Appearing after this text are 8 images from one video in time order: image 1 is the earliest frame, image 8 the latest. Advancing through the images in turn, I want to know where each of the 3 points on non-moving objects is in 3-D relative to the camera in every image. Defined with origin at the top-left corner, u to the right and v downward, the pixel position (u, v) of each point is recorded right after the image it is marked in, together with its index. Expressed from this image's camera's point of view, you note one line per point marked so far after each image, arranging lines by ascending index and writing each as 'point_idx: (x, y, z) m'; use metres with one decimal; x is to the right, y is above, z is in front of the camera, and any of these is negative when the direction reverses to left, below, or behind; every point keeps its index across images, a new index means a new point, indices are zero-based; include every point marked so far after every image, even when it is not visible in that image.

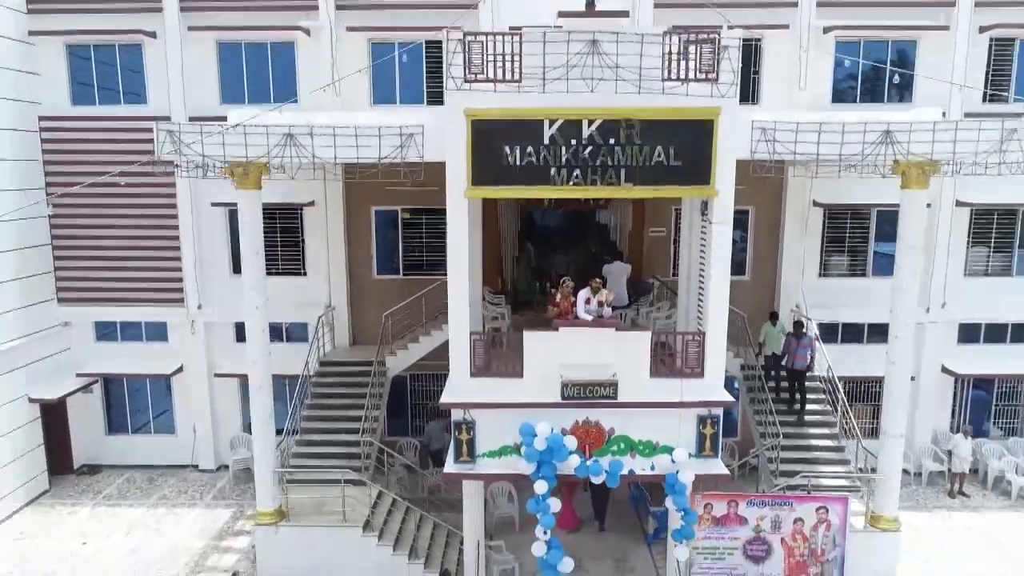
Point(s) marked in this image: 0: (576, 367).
0: (+1.8, -2.1, +8.4) m
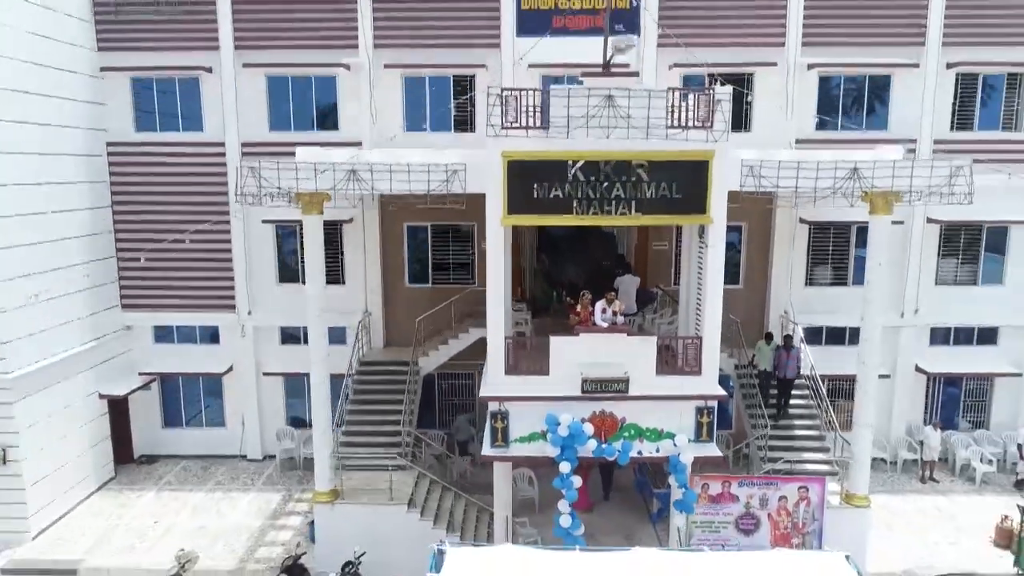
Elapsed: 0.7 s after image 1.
0: (+2.6, -2.4, +9.9) m
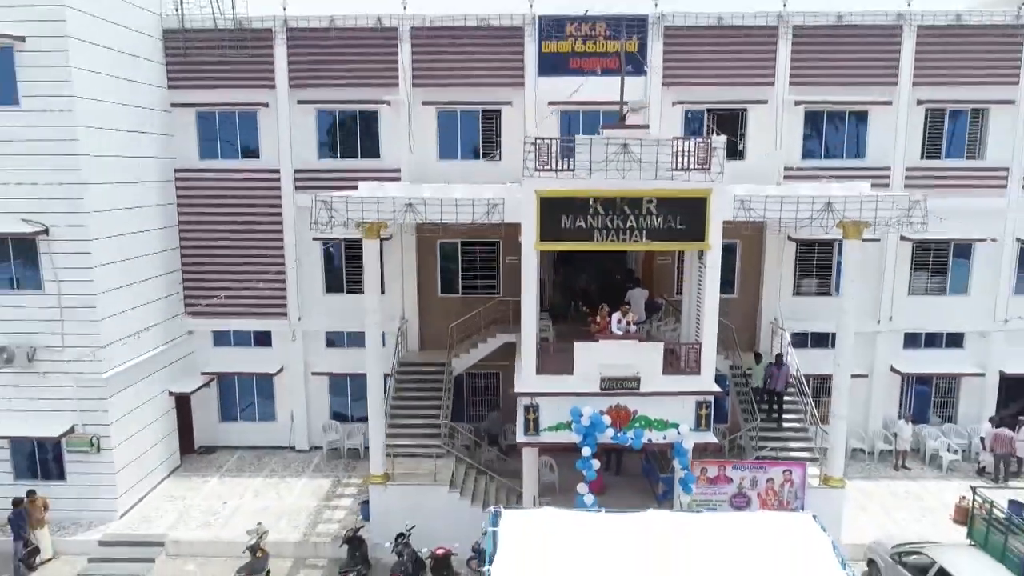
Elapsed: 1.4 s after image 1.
0: (+3.7, -2.9, +11.8) m
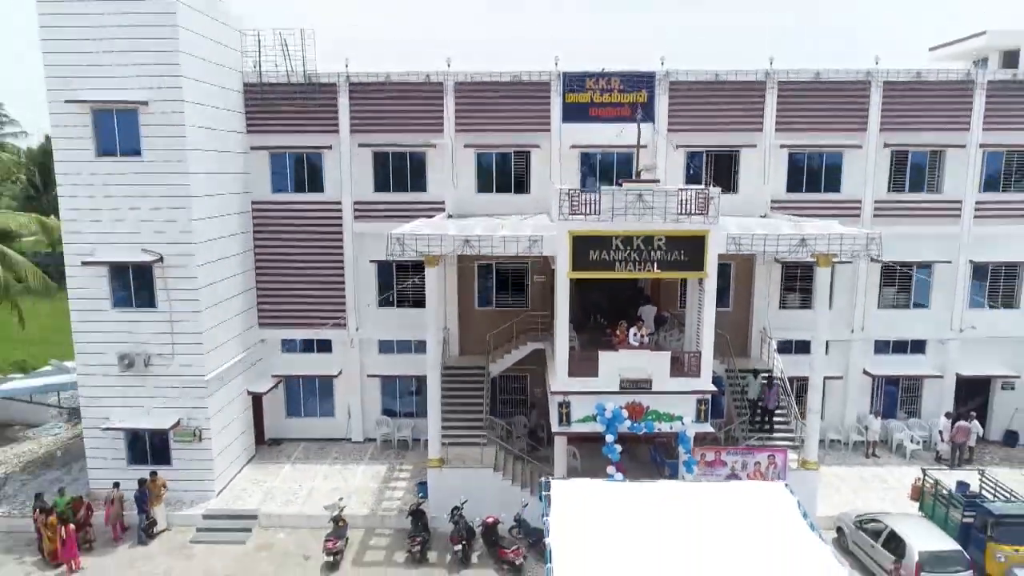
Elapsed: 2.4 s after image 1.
0: (+5.4, -3.8, +14.6) m
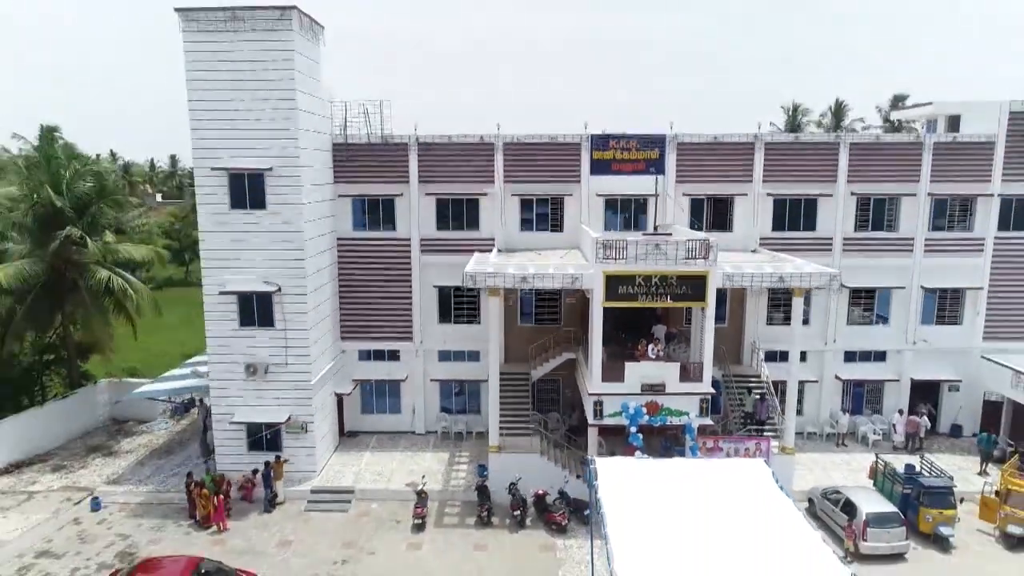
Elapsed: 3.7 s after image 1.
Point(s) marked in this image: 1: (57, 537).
0: (+8.1, -5.3, +18.9) m
1: (-26.4, -14.5, +18.5) m
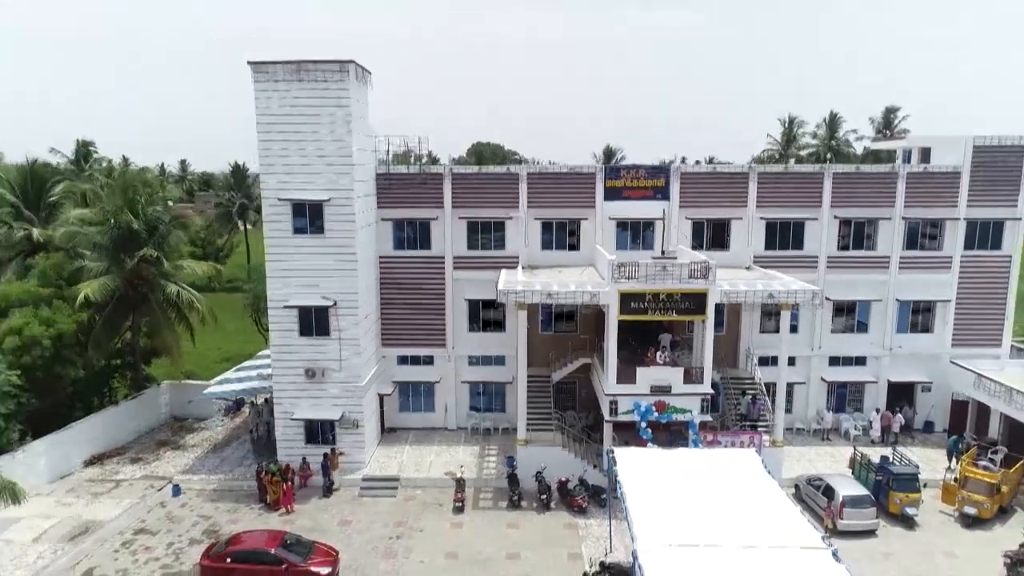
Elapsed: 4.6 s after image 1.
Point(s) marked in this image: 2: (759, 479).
0: (+9.9, -6.4, +21.9) m
1: (-24.6, -15.5, +21.5) m
2: (+14.0, -10.8, +18.0) m
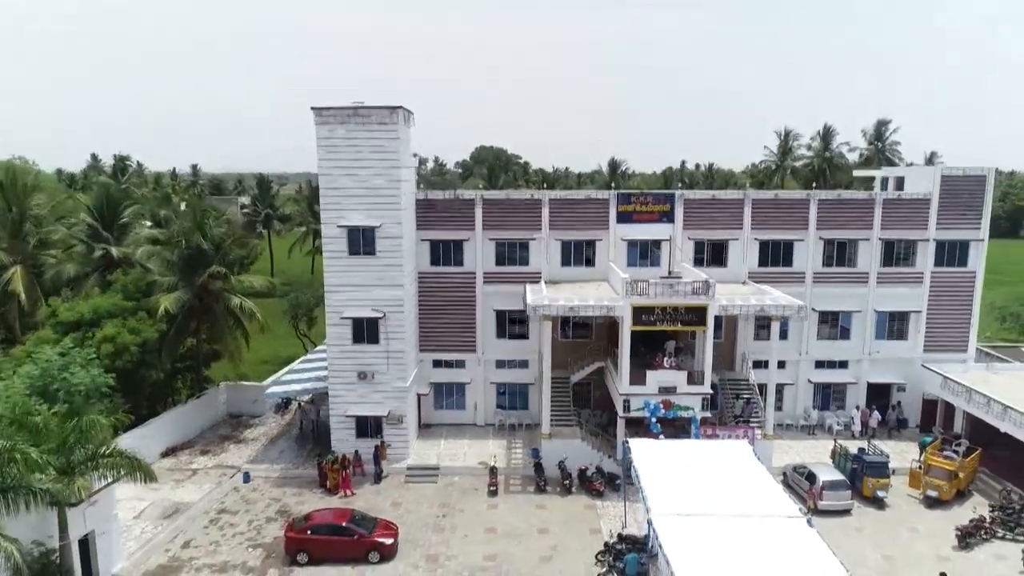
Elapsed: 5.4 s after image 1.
0: (+12.1, -7.5, +25.4) m
1: (-22.4, -16.7, +24.9) m
2: (+16.1, -12.0, +21.5) m
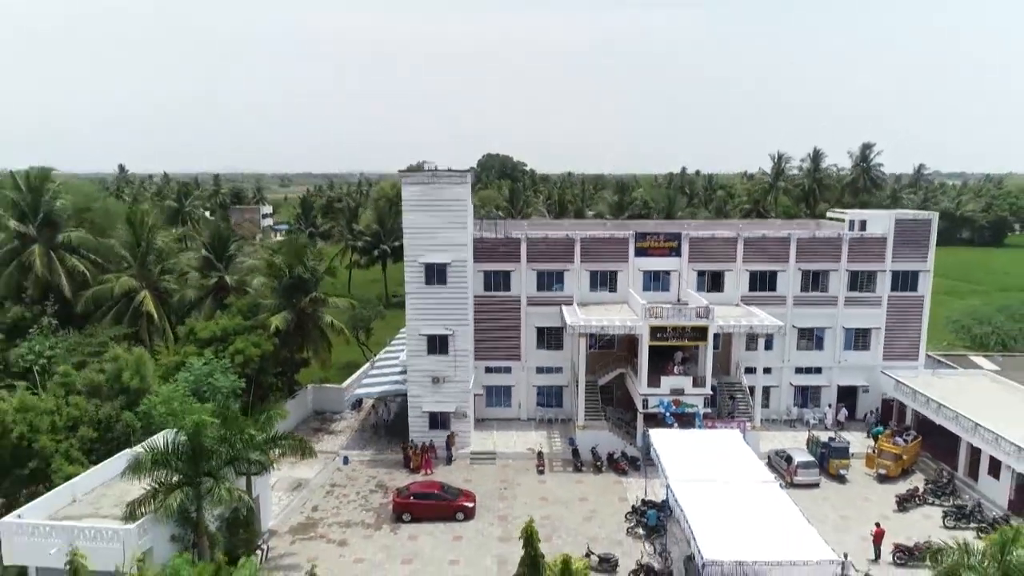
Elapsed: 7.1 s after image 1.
0: (+16.6, -10.0, +32.5) m
1: (-18.0, -19.1, +32.0) m
2: (+20.6, -14.4, +28.6) m
